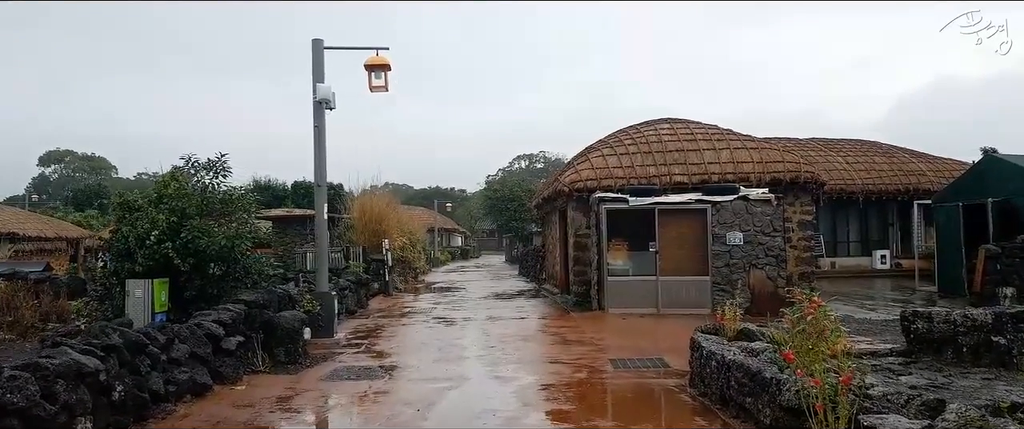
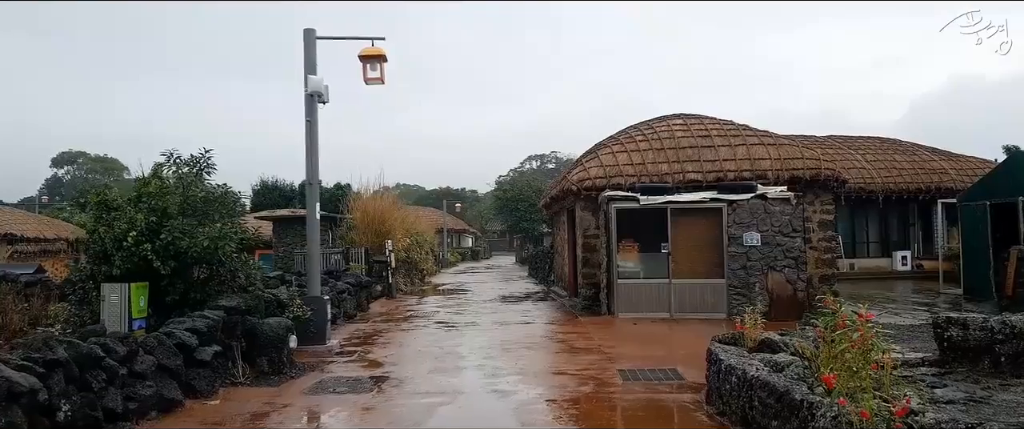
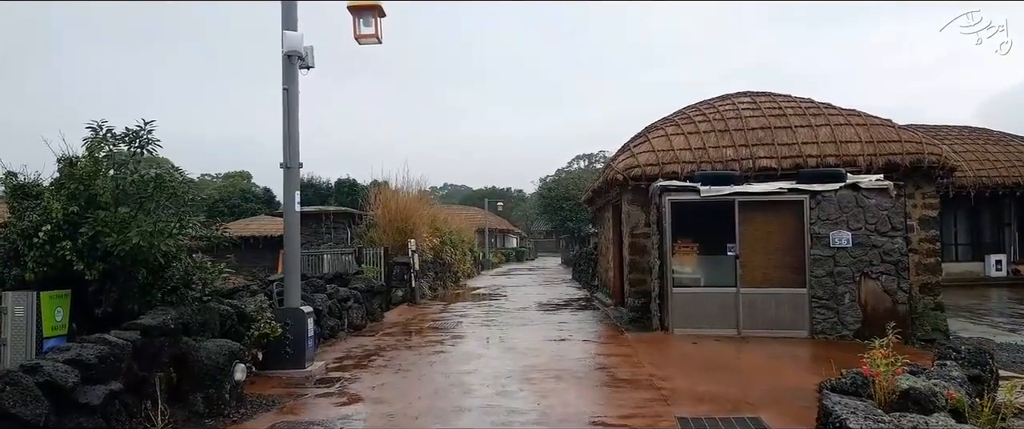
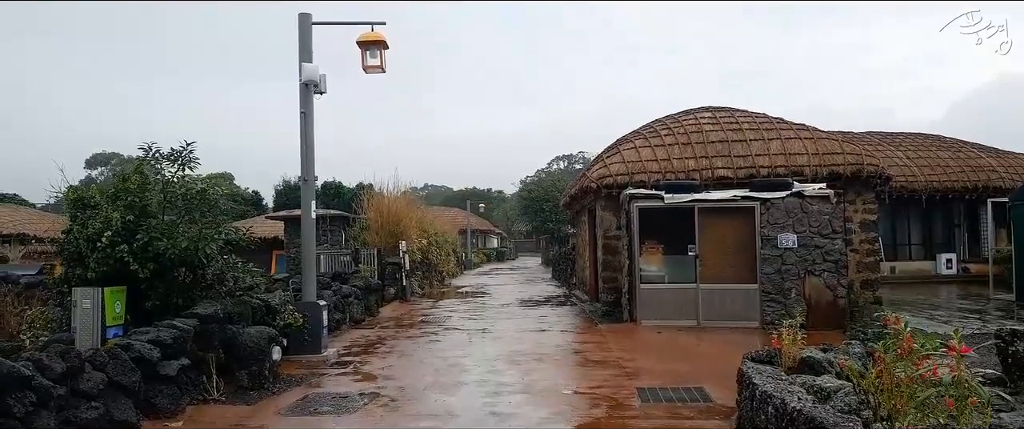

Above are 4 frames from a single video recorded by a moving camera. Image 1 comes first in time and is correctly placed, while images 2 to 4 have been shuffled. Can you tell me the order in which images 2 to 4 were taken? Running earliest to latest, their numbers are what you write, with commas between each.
2, 4, 3
